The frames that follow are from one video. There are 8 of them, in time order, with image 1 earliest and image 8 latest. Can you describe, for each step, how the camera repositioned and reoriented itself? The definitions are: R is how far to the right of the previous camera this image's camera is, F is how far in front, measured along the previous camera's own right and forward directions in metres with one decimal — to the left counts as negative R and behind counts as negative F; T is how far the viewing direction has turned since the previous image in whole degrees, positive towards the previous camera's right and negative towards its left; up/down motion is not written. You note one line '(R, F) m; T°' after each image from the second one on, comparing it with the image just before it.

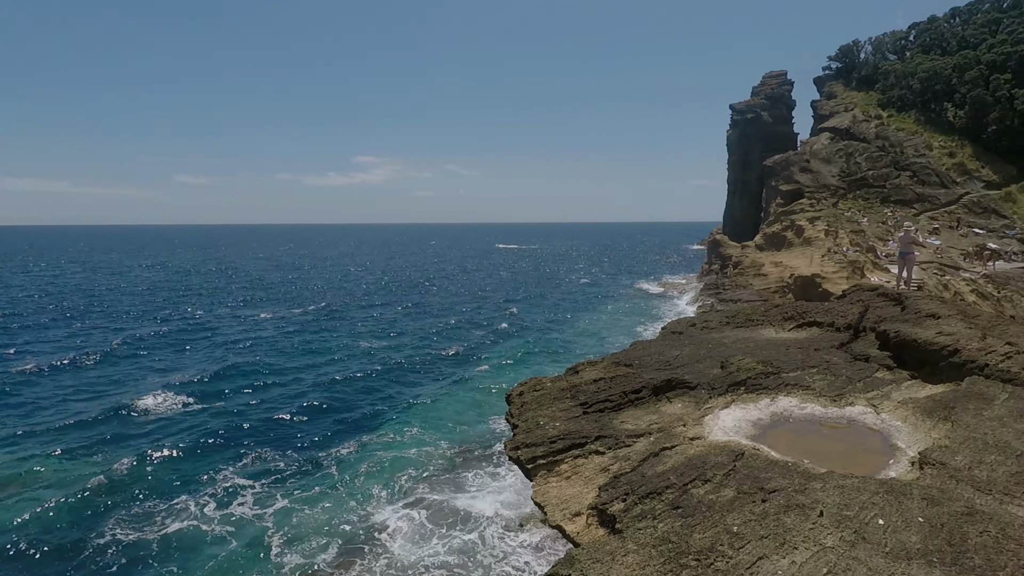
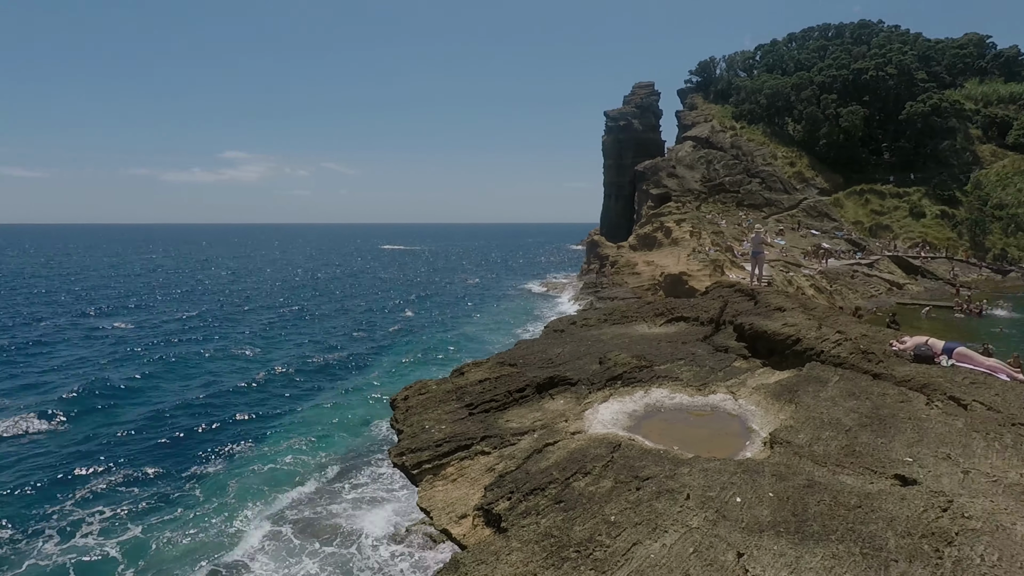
(+0.1, 0.0) m; +11°
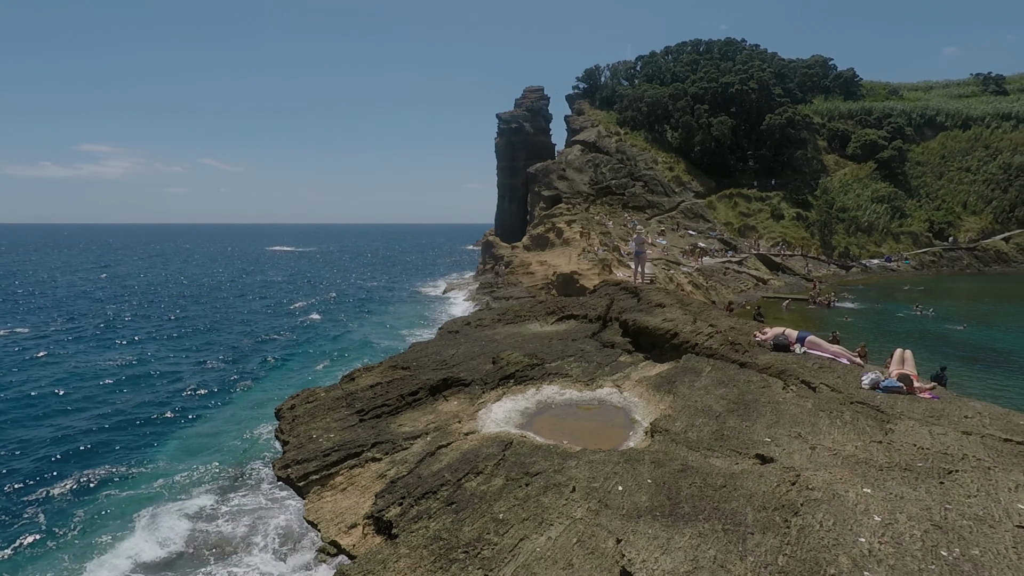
(+0.1, 0.0) m; +10°
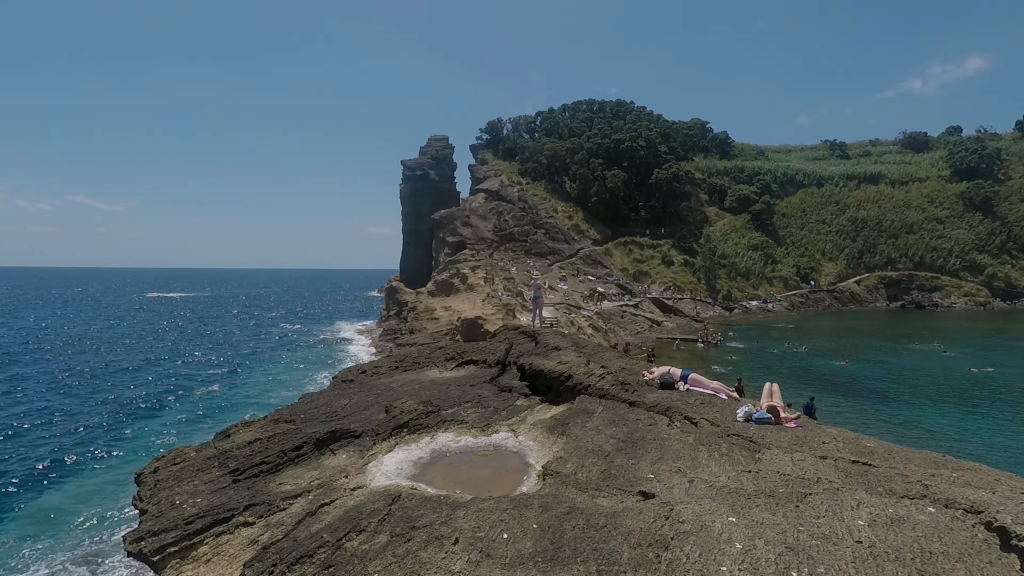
(+0.3, 0.0) m; +9°
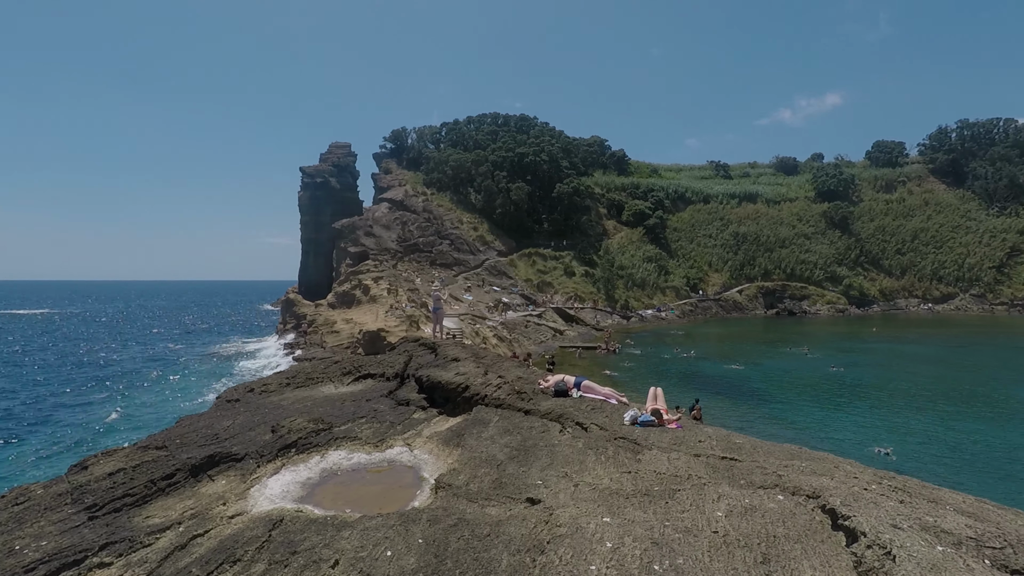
(+0.3, -0.1) m; +9°
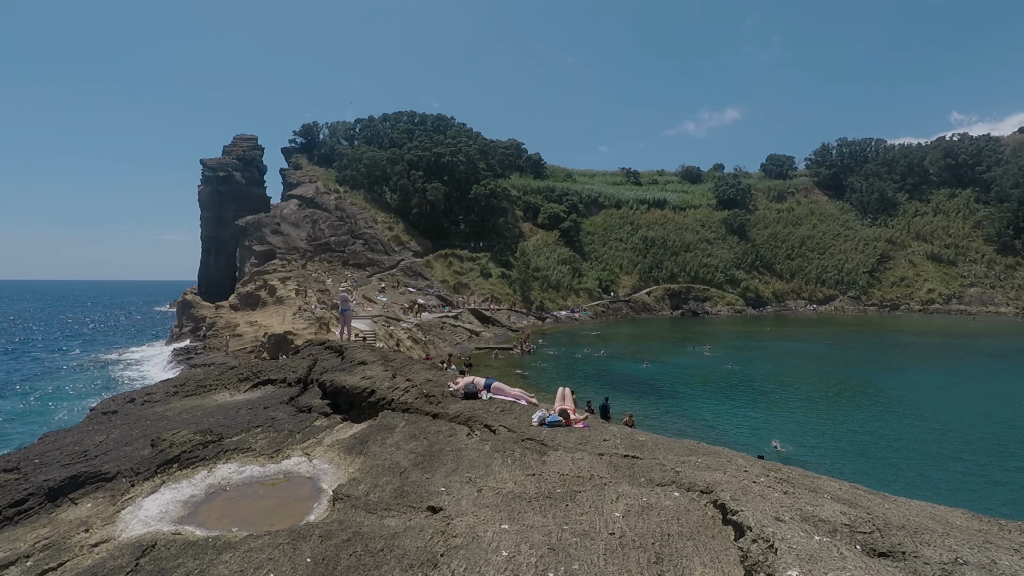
(+0.2, +0.3) m; +8°
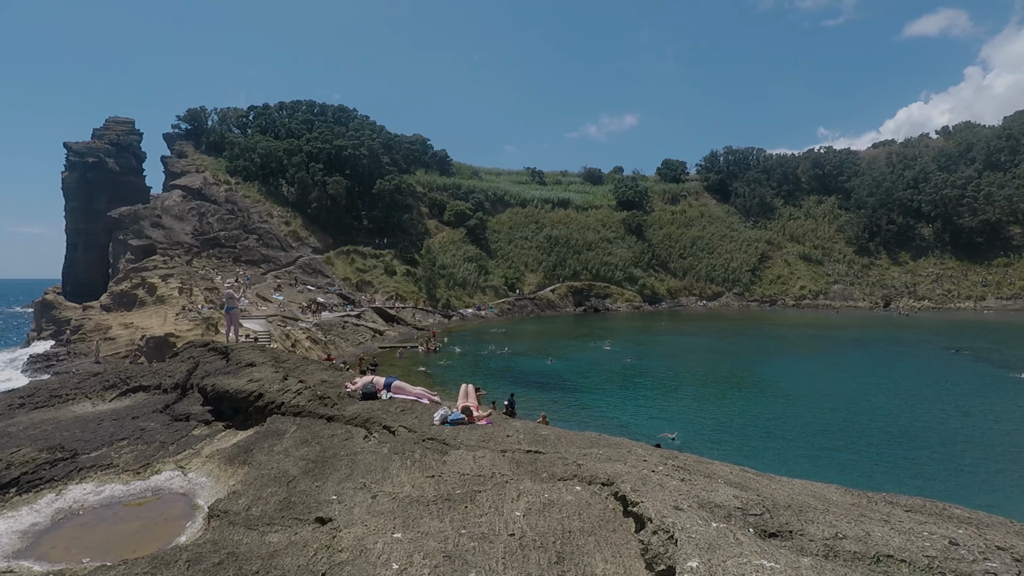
(+0.1, +0.4) m; +9°
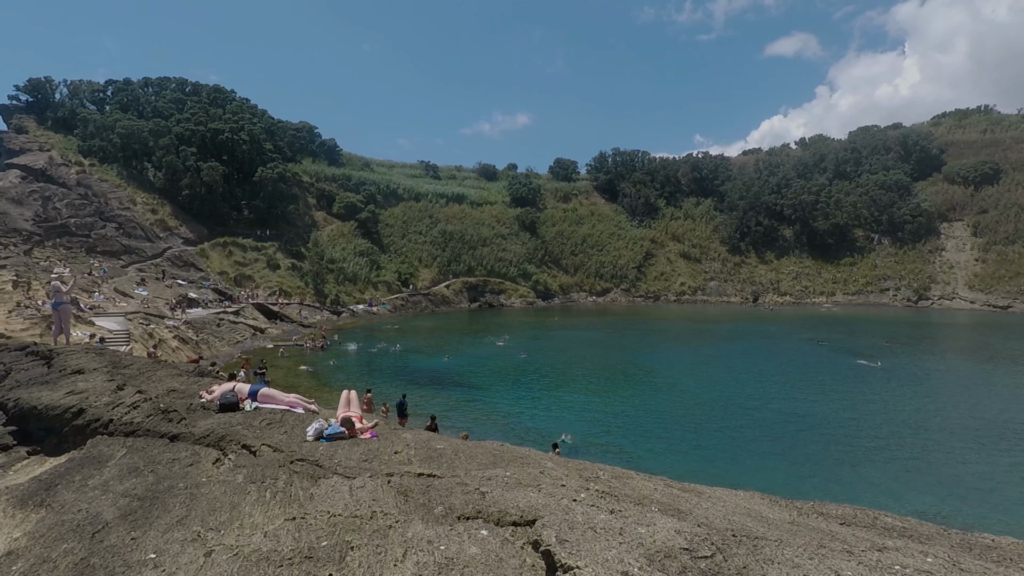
(+0.1, +1.7) m; +10°
